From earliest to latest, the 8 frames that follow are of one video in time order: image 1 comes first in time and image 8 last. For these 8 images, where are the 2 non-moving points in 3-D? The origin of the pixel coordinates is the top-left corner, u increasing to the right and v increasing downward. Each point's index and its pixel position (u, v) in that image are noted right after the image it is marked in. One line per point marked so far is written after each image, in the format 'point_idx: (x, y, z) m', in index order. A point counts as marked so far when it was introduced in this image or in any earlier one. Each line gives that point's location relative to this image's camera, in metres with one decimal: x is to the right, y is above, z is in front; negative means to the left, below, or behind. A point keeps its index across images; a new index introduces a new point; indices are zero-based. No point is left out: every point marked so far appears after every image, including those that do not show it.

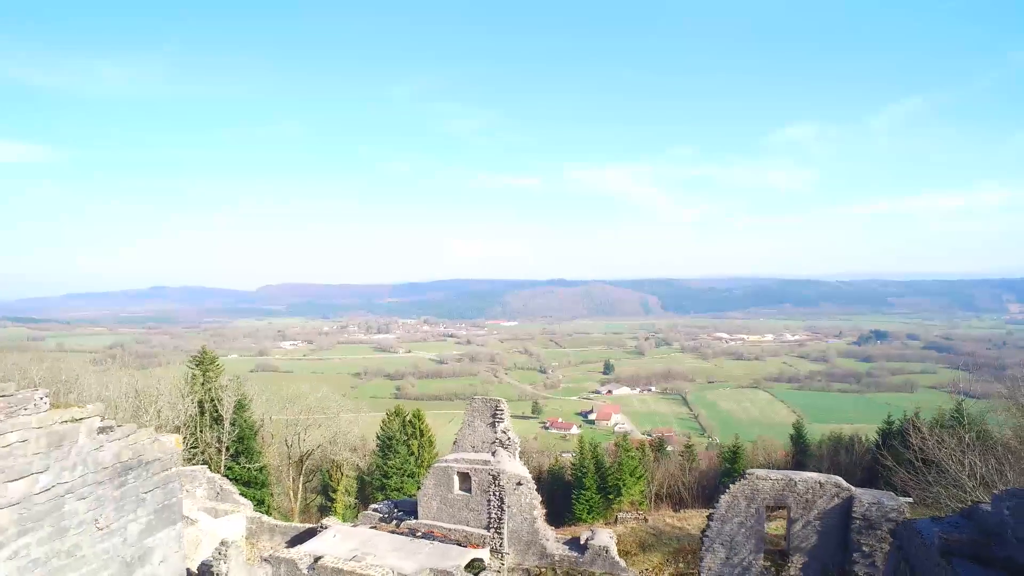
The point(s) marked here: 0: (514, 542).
0: (+0.2, -6.1, +13.0) m
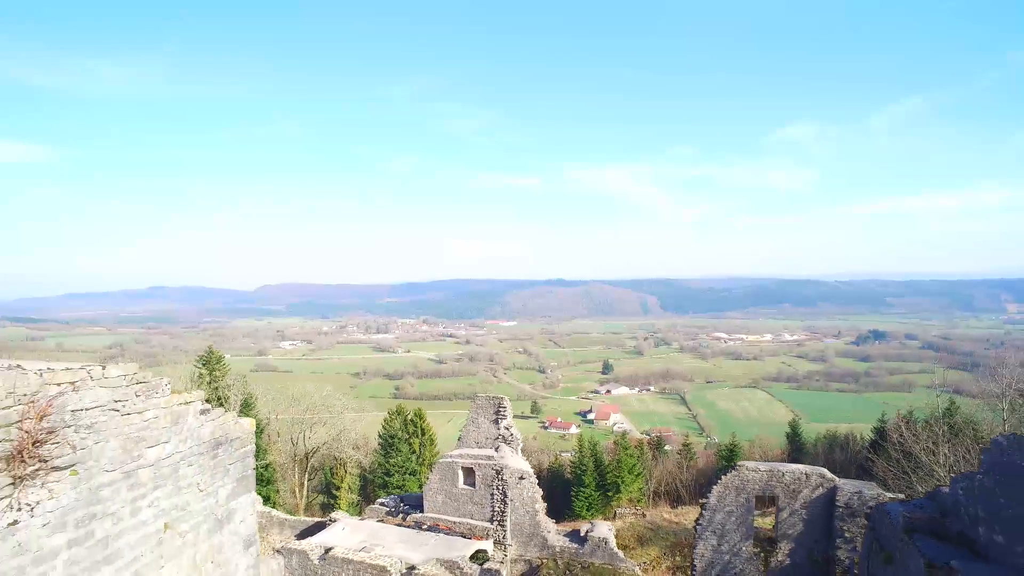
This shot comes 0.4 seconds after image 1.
0: (+0.1, -6.1, +13.3) m
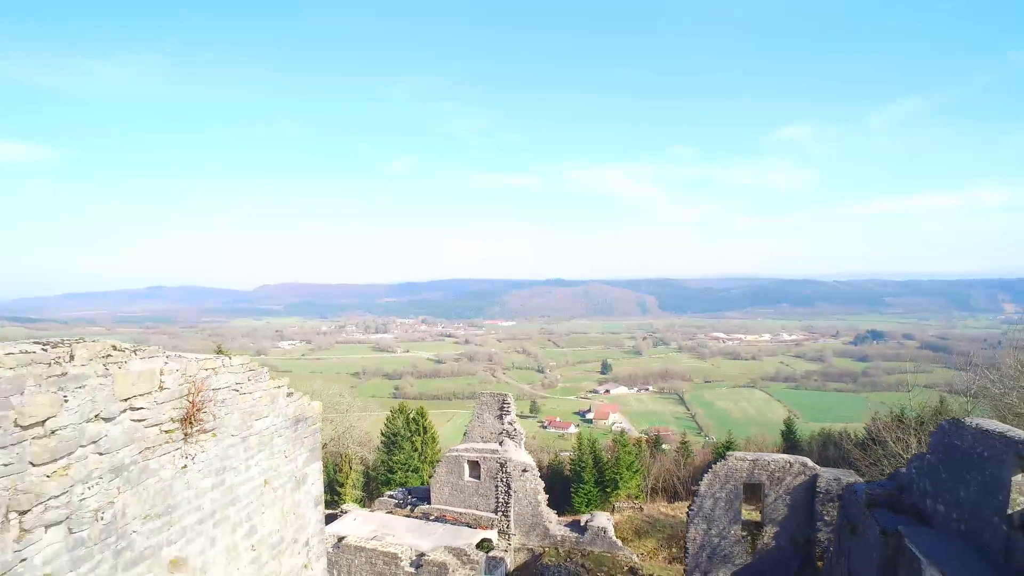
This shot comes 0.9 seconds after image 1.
0: (+0.2, -6.1, +14.0) m
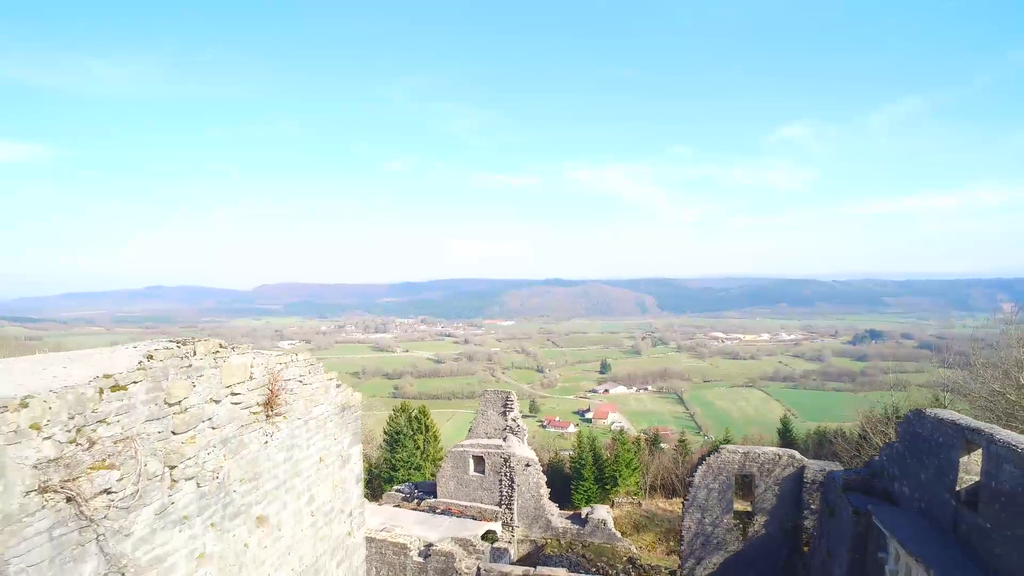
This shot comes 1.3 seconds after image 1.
0: (+0.3, -6.1, +14.6) m
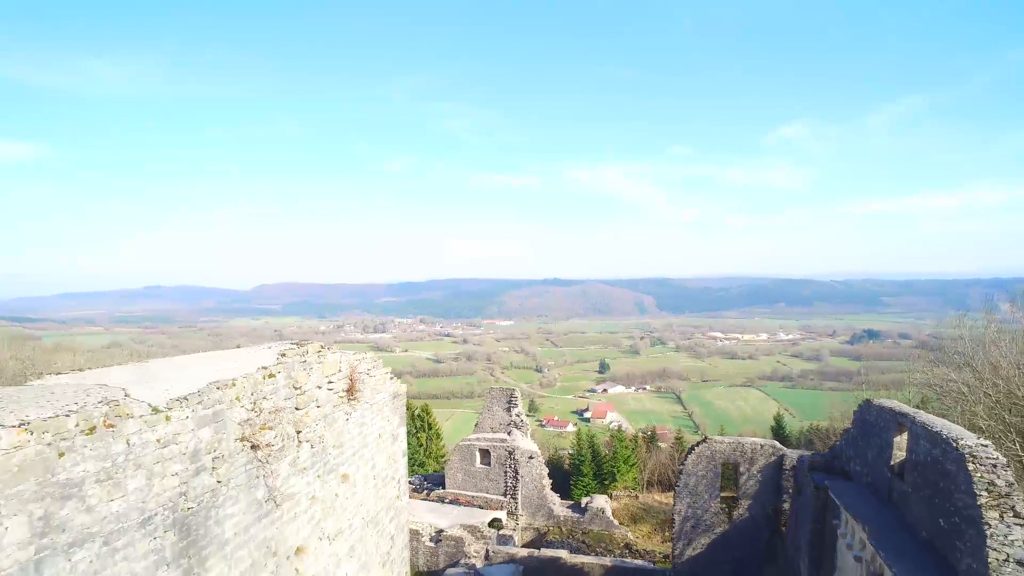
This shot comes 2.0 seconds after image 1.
0: (+0.4, -6.3, +15.5) m
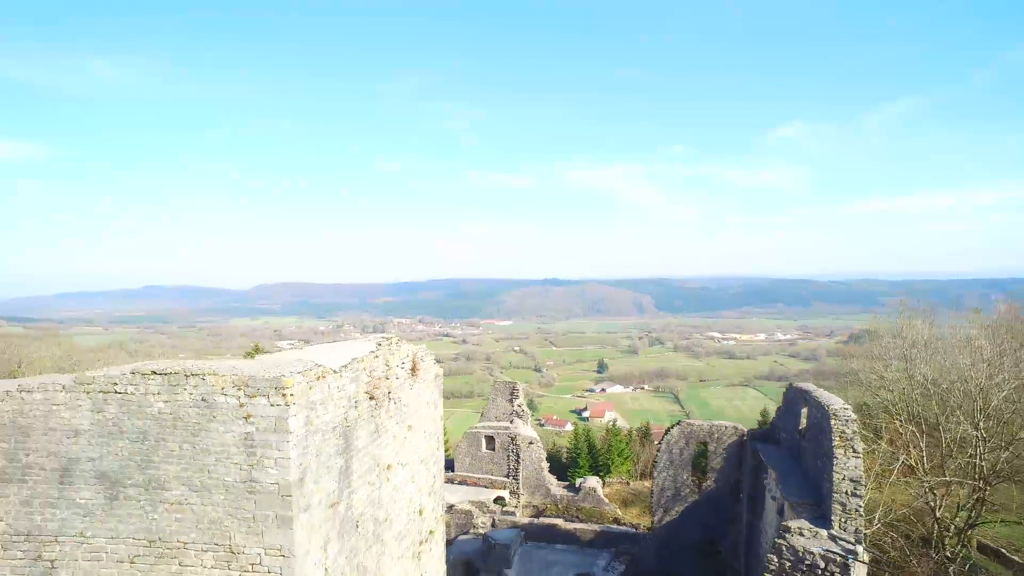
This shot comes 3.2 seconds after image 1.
0: (+0.5, -6.4, +17.5) m
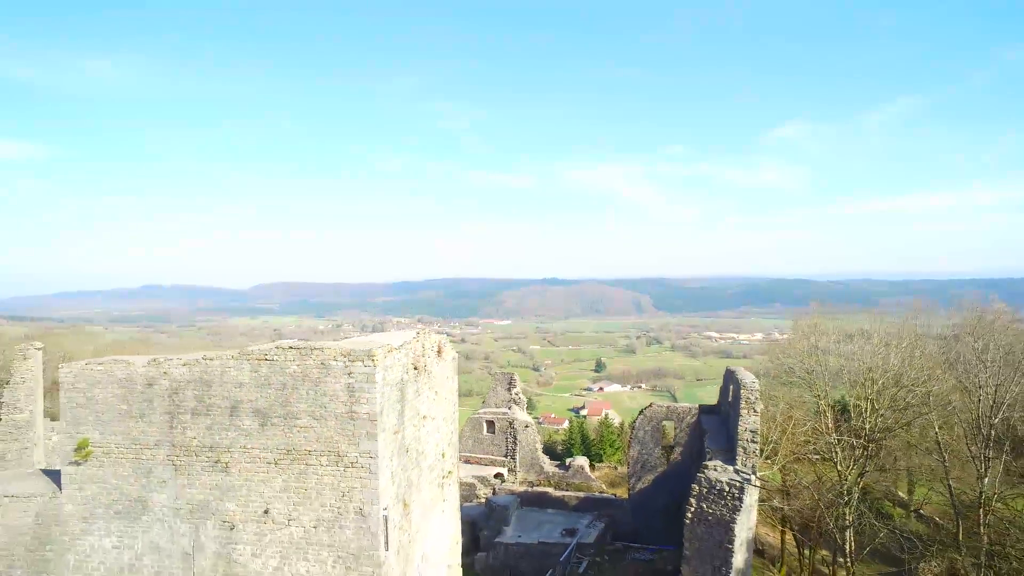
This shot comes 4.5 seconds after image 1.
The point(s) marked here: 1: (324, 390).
0: (+0.4, -6.5, +19.9) m
1: (-2.1, -1.1, +6.0) m
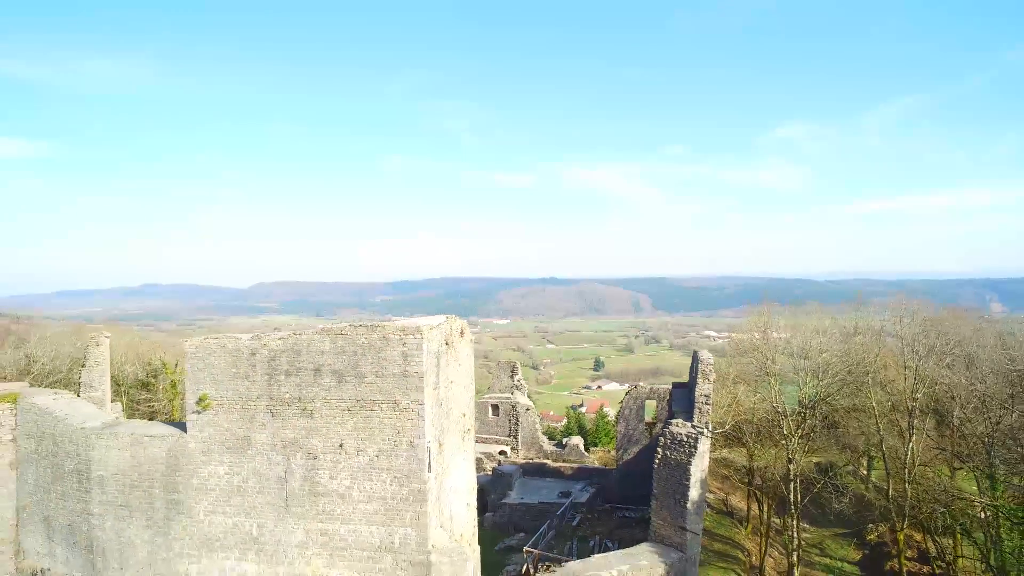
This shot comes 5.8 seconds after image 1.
0: (+0.5, -6.4, +22.2) m
1: (-2.0, -1.0, +8.3) m
